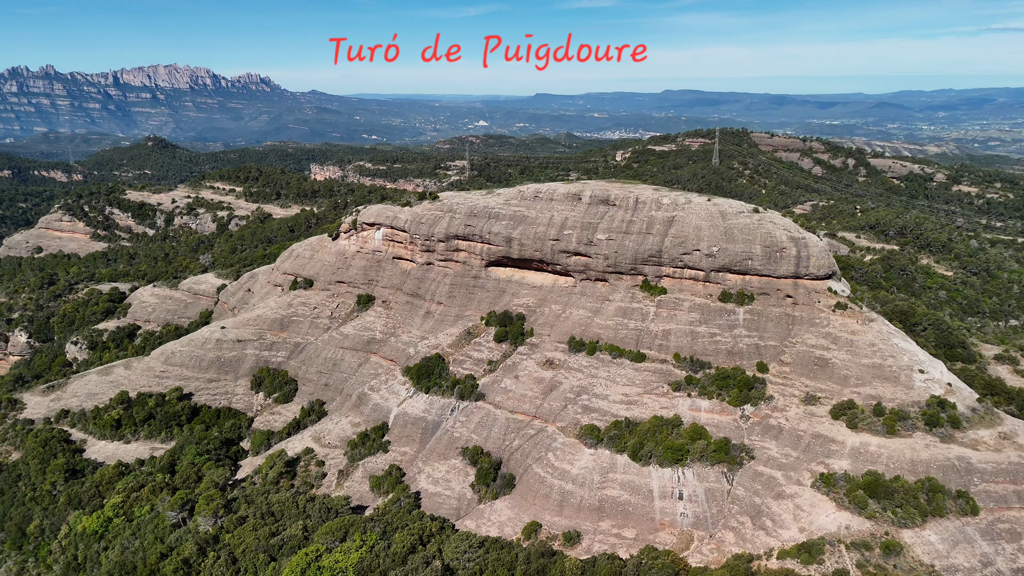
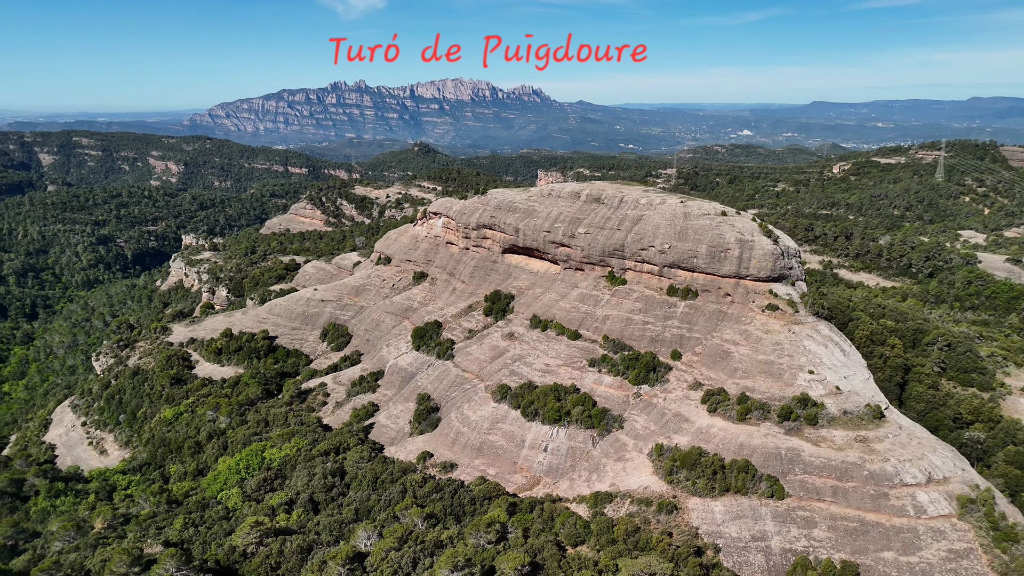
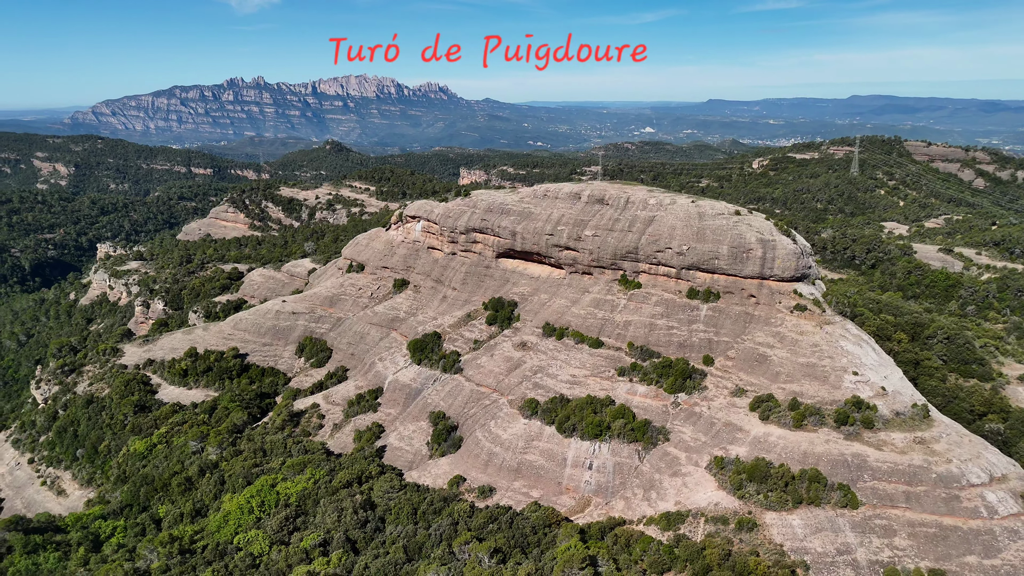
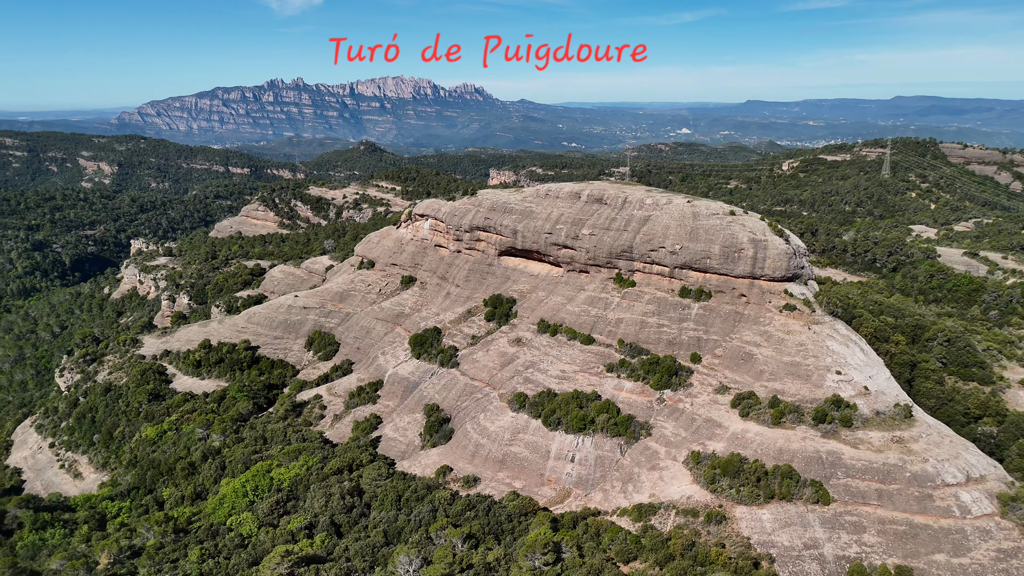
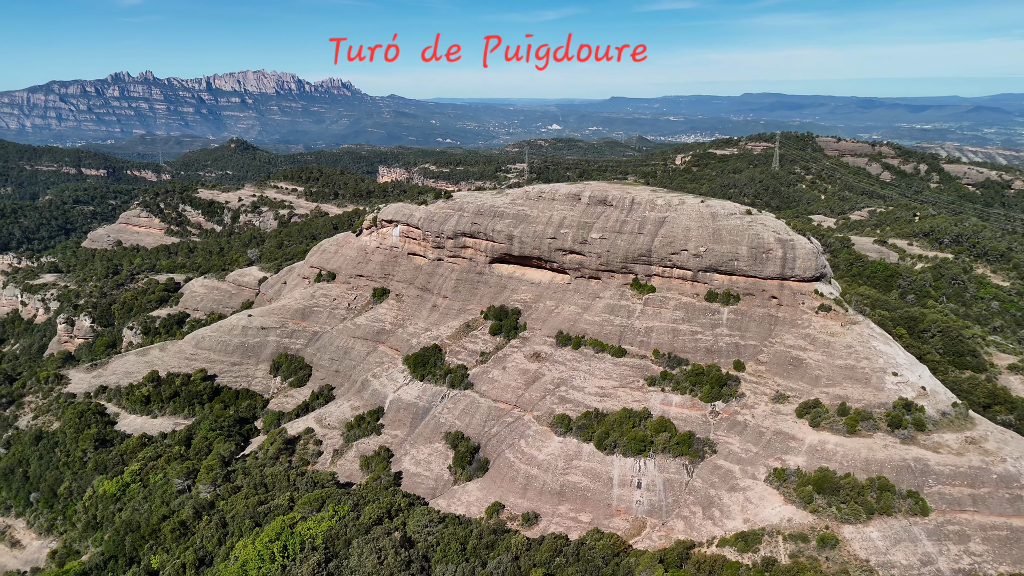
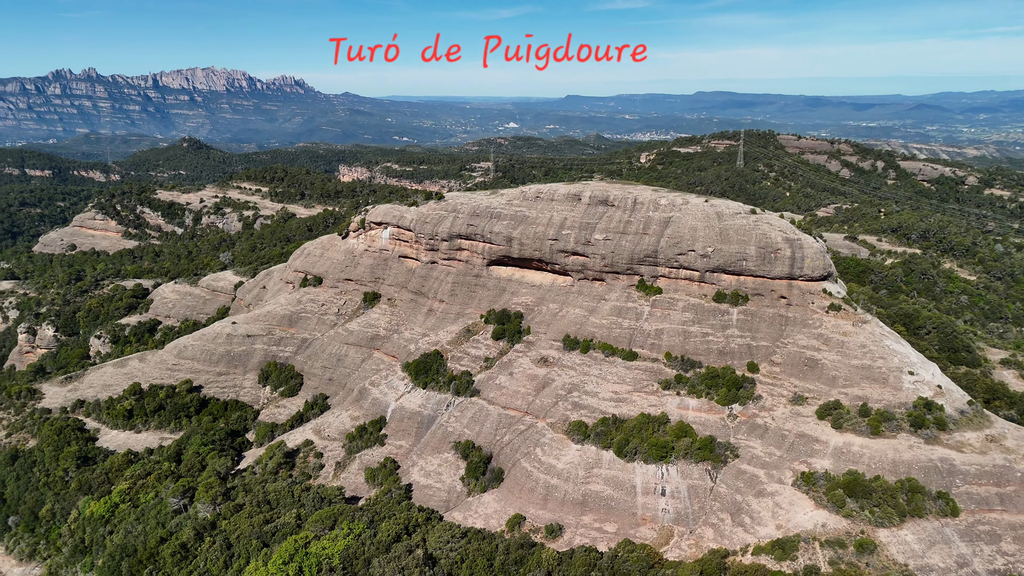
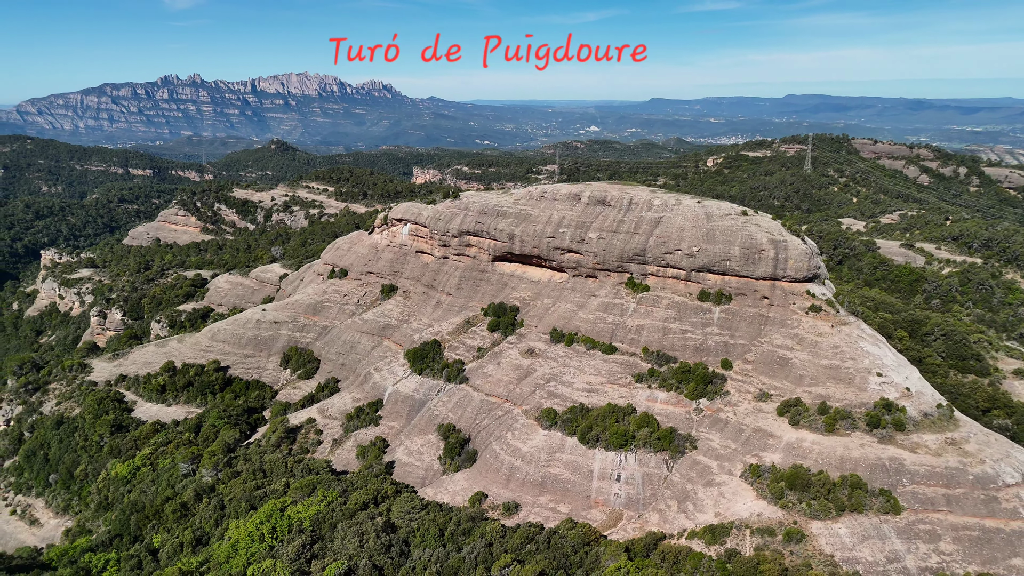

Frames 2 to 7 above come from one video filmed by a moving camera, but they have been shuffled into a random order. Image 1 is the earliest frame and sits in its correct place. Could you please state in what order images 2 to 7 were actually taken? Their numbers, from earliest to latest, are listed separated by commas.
6, 5, 7, 3, 4, 2
